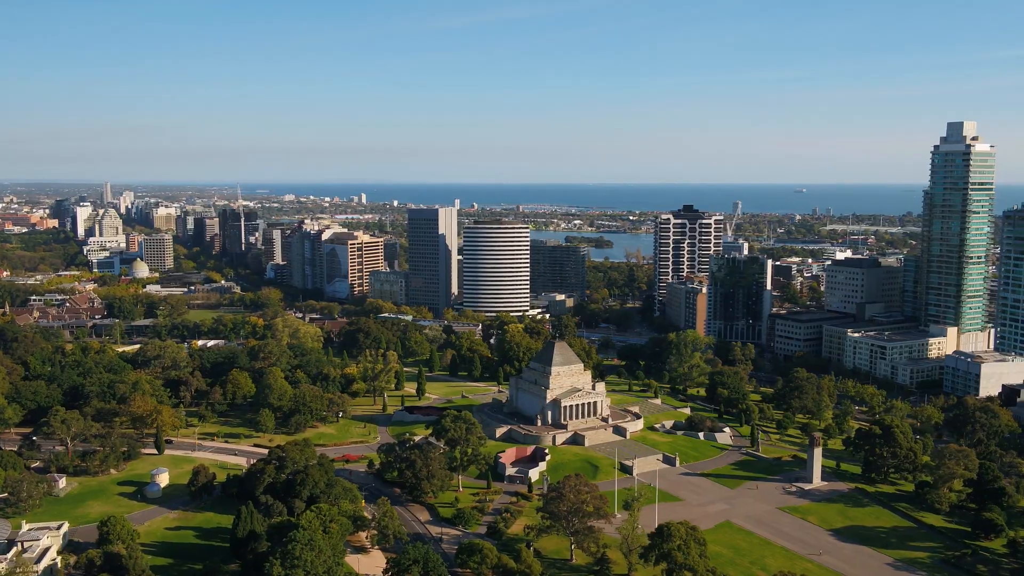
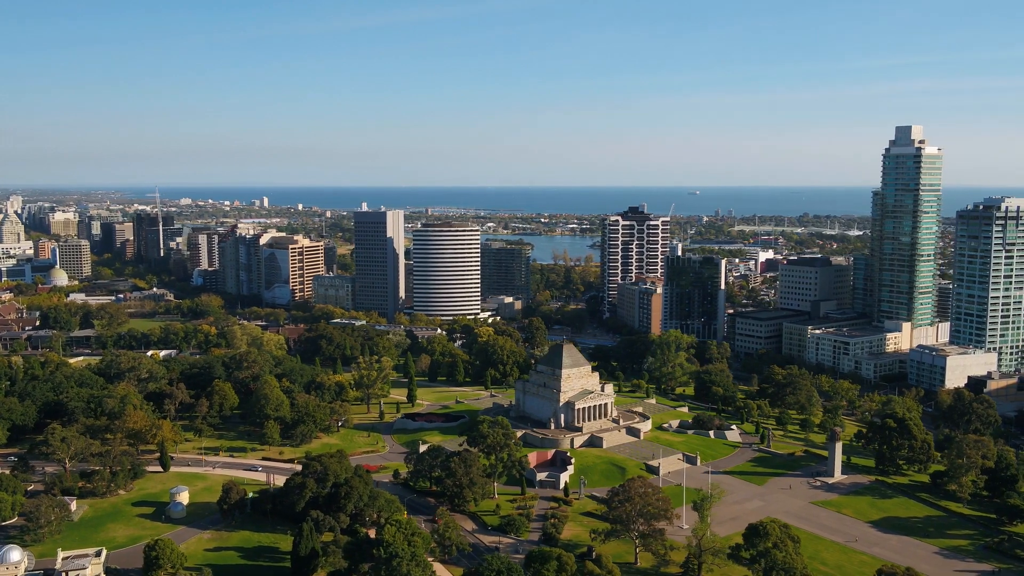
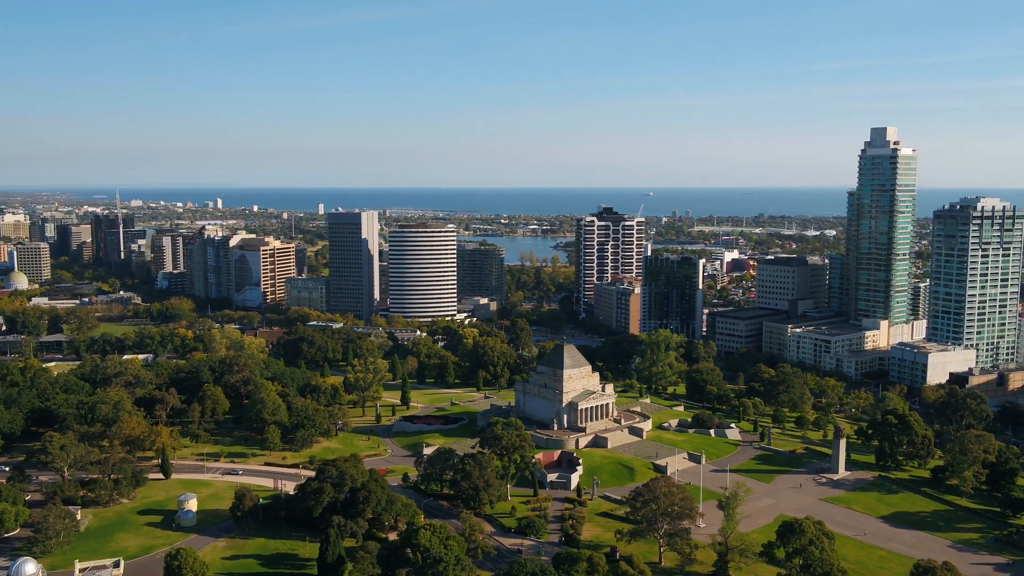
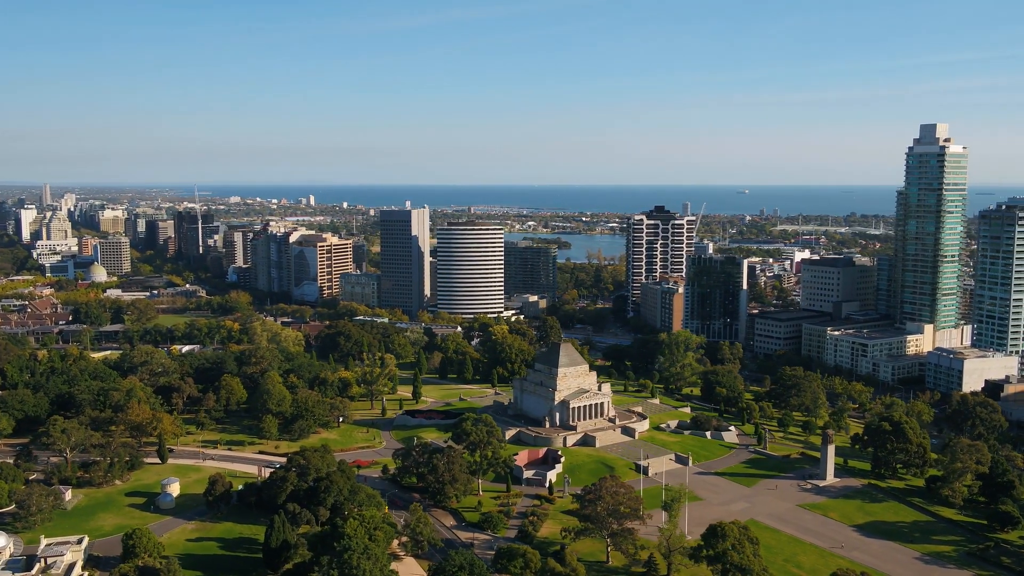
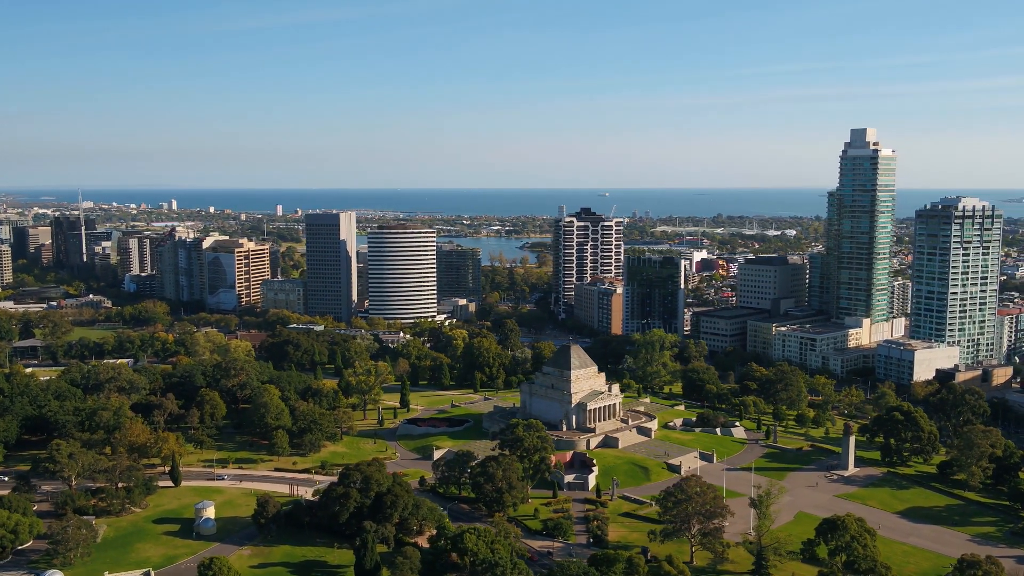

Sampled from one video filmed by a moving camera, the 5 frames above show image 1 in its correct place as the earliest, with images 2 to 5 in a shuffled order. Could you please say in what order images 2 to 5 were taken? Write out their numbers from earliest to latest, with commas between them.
4, 2, 3, 5
